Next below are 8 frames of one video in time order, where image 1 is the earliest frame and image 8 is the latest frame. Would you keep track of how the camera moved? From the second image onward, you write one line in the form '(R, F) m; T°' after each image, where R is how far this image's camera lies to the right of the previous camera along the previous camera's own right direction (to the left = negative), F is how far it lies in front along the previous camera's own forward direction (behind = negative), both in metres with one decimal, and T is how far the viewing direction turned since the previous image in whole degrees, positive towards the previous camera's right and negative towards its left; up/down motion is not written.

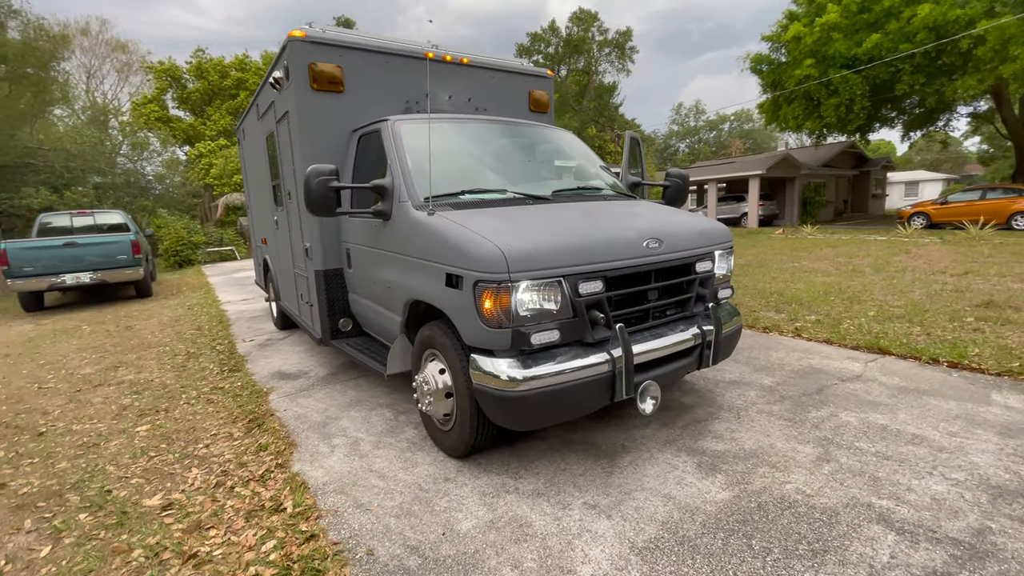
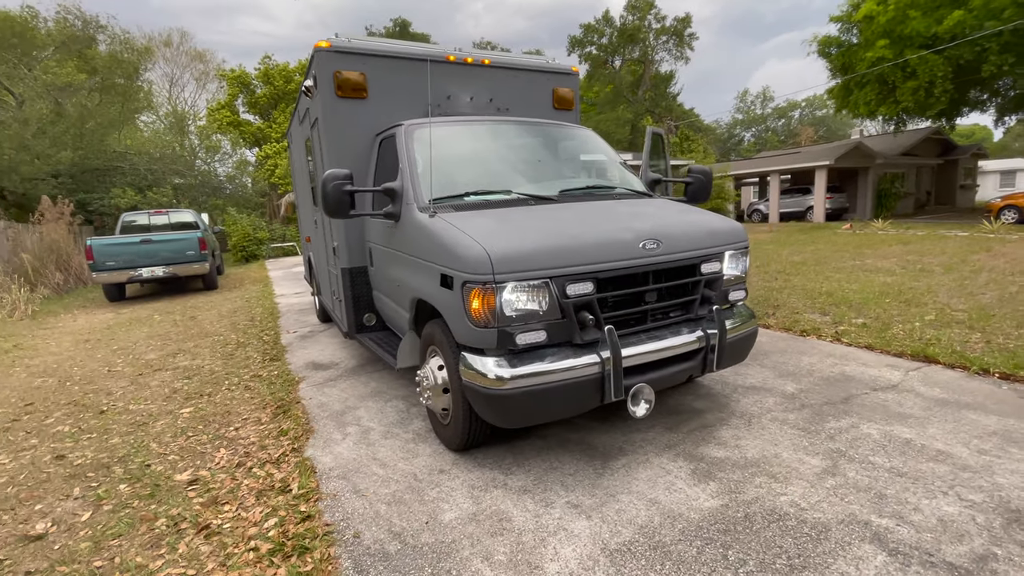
(+0.4, 0.0) m; -6°
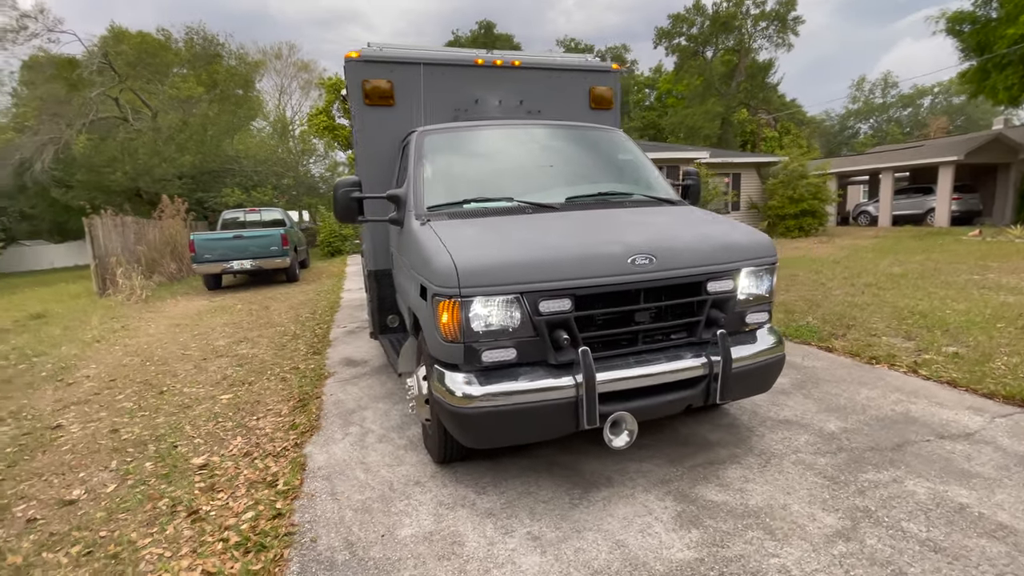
(+0.6, +0.2) m; -10°
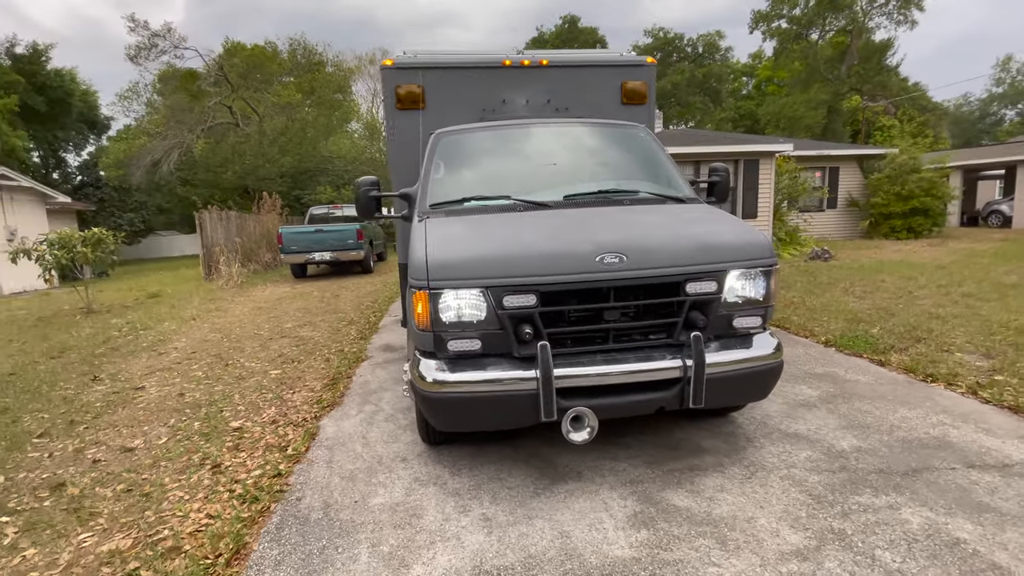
(+0.7, -0.1) m; -10°
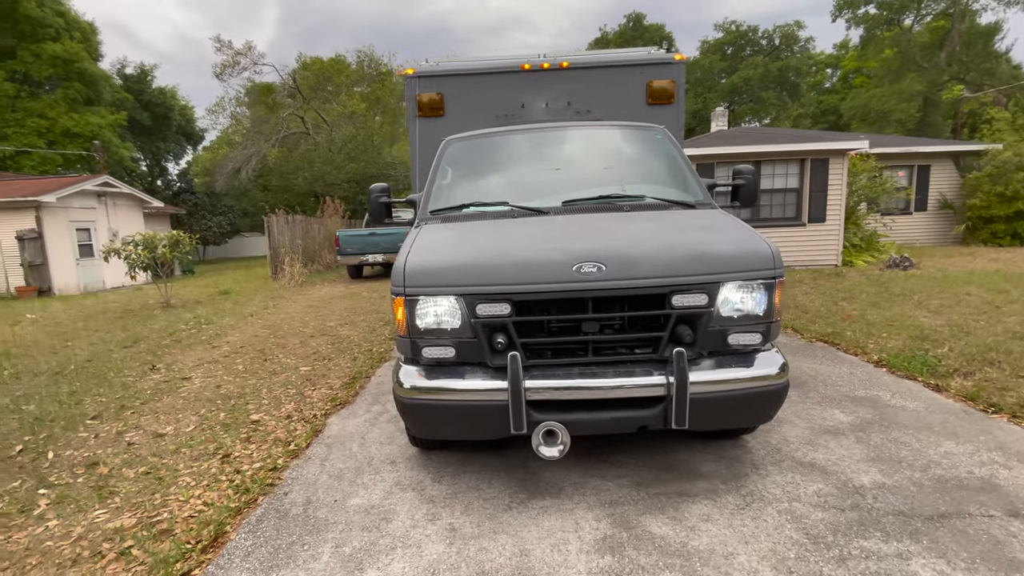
(+0.5, +0.1) m; -8°
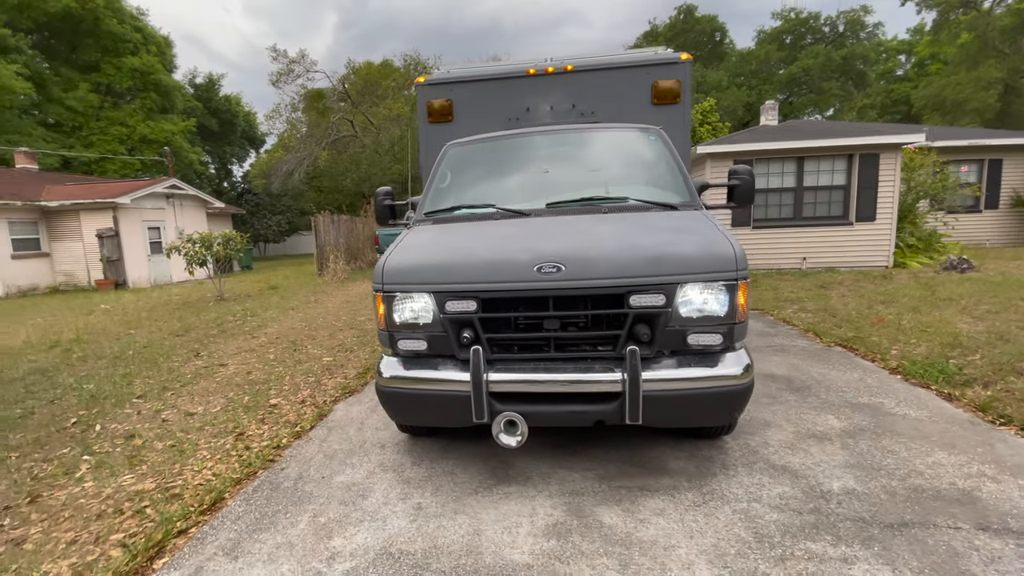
(+0.5, -0.1) m; -6°
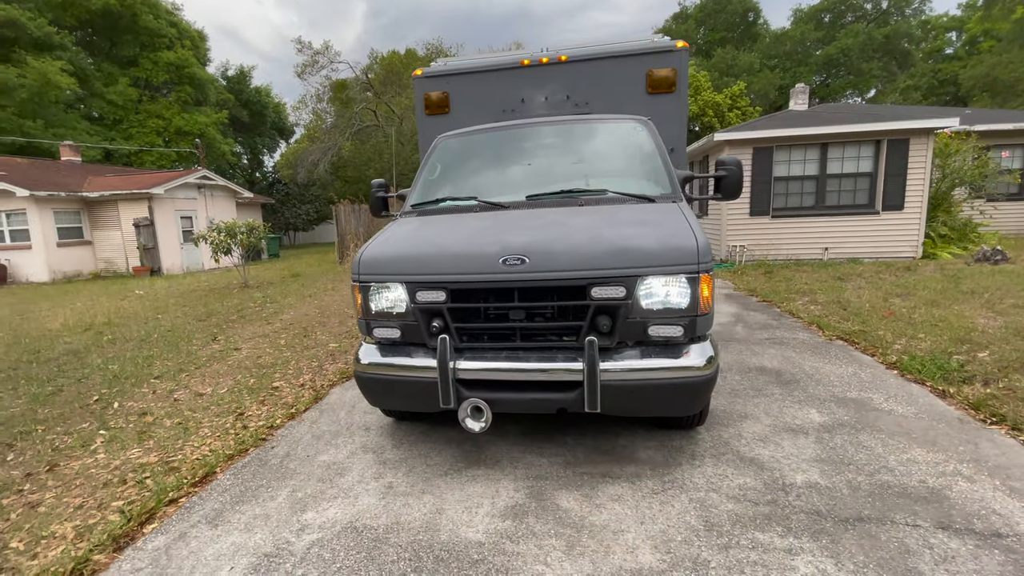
(+0.4, -0.1) m; -3°
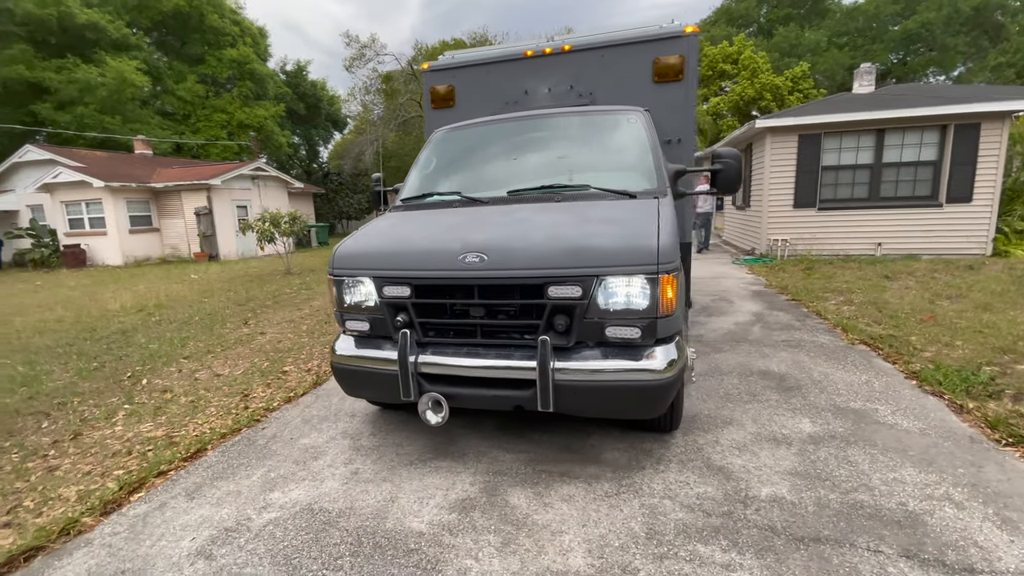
(+0.6, 0.0) m; -6°
